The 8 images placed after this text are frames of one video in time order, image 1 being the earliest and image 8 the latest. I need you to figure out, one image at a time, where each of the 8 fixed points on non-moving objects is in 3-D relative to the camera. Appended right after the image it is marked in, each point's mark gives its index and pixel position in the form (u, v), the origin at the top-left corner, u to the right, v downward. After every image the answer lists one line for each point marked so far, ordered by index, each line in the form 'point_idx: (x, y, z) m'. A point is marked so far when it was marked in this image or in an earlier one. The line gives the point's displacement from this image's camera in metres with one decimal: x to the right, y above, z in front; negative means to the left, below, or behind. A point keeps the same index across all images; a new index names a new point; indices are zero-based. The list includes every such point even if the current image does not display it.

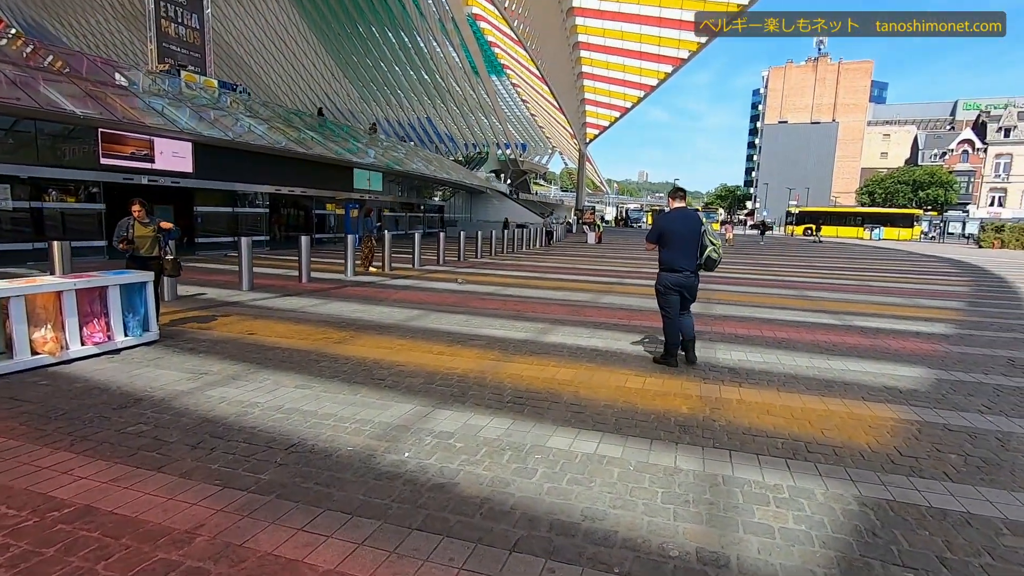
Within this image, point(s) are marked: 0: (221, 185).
0: (-9.7, +3.4, +18.0) m
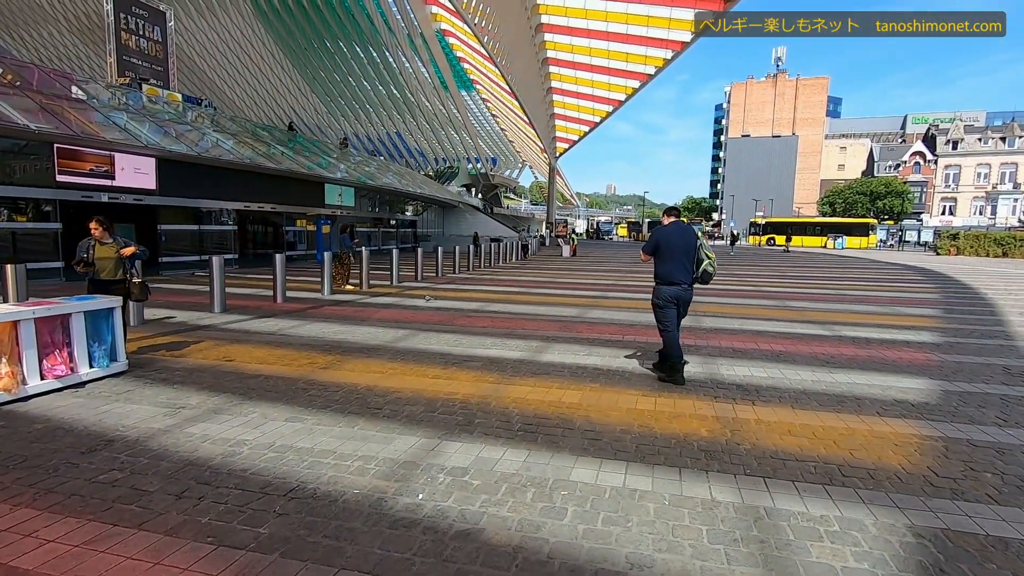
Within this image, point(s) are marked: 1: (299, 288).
0: (-10.4, +2.7, +17.3) m
1: (-5.3, 0.0, +13.4) m
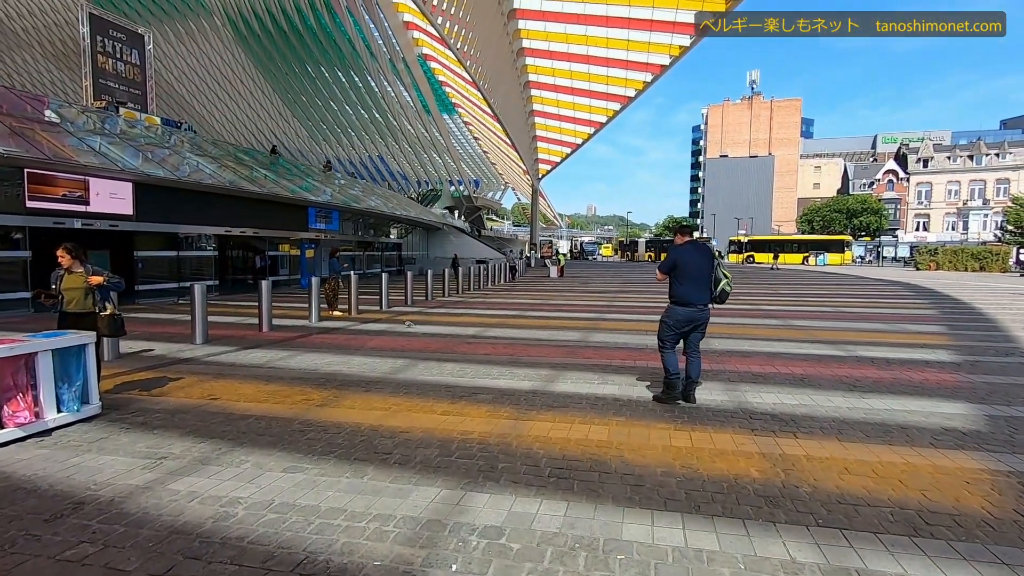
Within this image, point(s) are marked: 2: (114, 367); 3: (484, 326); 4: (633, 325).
0: (-10.7, +1.9, +16.6) m
1: (-5.4, -0.7, +12.9) m
2: (-5.5, -1.1, +7.5) m
3: (-0.6, -0.8, +11.5) m
4: (+2.6, -0.8, +11.7) m
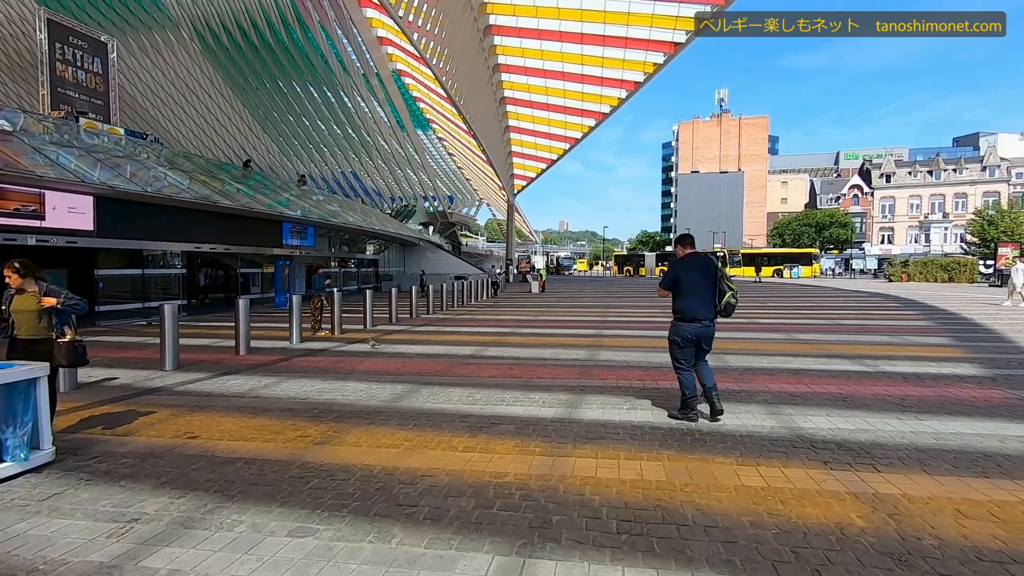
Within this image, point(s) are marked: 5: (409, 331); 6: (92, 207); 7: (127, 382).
0: (-11.0, +1.3, +15.5) m
1: (-5.5, -1.1, +11.9) m
2: (-5.4, -1.4, +6.6) m
3: (-0.7, -1.1, +10.9) m
4: (+2.5, -1.1, +11.2) m
5: (-2.6, -1.1, +13.5) m
6: (-11.2, +2.1, +14.4) m
7: (-5.5, -1.3, +7.7) m
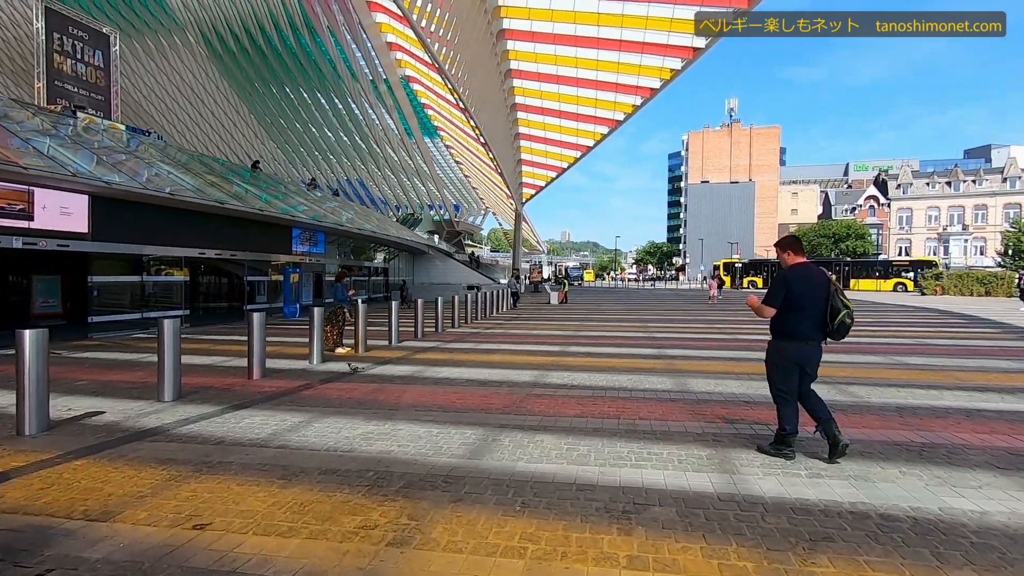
0: (-9.9, +1.0, +13.9) m
1: (-4.5, -1.3, +10.3) m
2: (-4.4, -1.5, +4.9) m
3: (+0.4, -1.4, +9.2) m
4: (+3.6, -1.3, +9.5) m
5: (-1.6, -1.3, +11.9) m
6: (-10.1, +1.9, +12.9) m
7: (-4.4, -1.5, +6.0) m
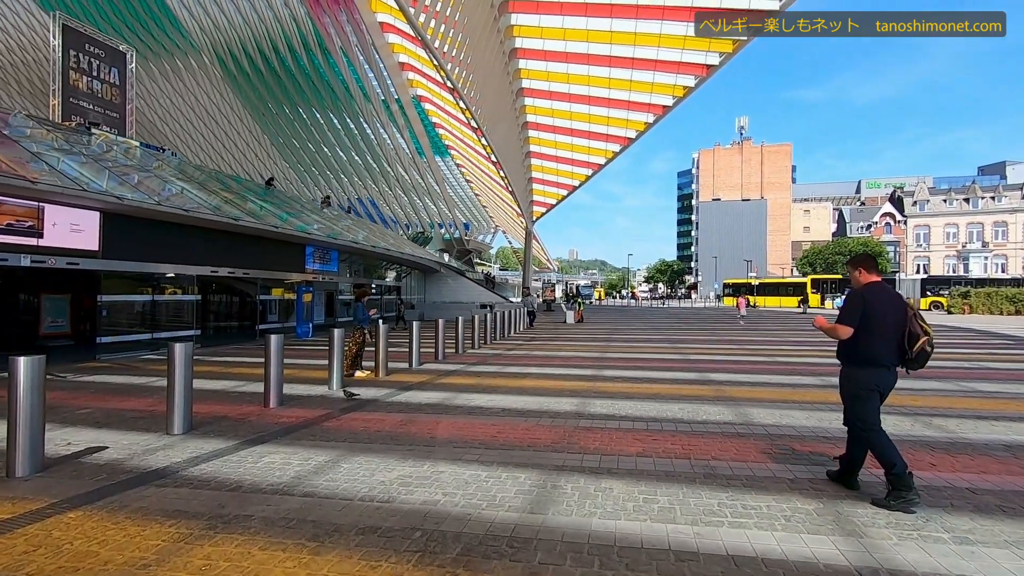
0: (-9.3, +0.5, +13.4) m
1: (-3.9, -1.7, +9.6) m
2: (-3.8, -1.7, +4.3) m
3: (+0.9, -1.7, +8.5) m
4: (+4.1, -1.7, +8.7) m
5: (-1.0, -1.8, +11.2) m
6: (-9.5, +1.5, +12.4) m
7: (-3.9, -1.7, +5.4) m
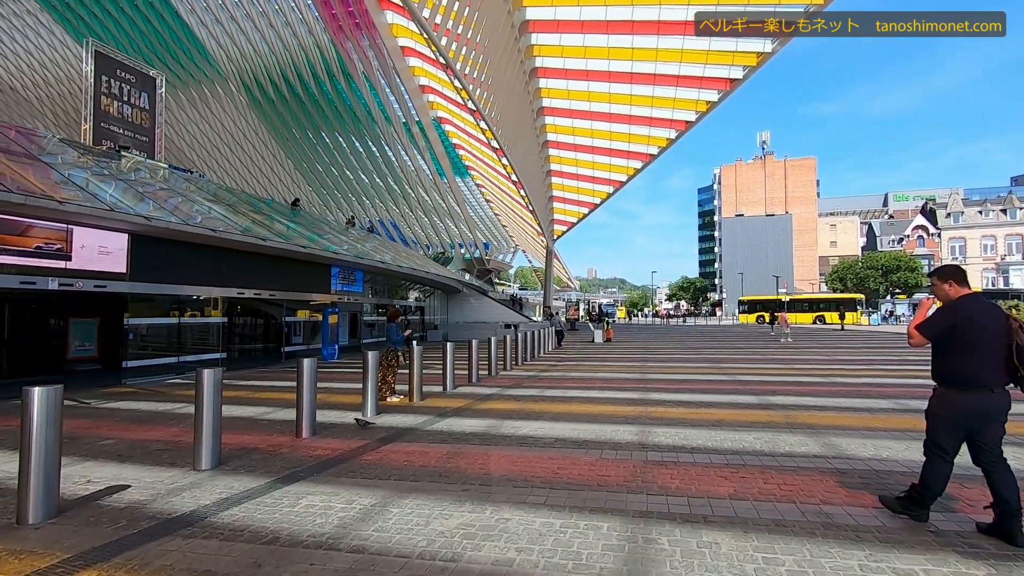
0: (-8.4, 0.0, +13.1) m
1: (-3.1, -2.0, +9.1) m
2: (-3.3, -1.8, +3.7) m
3: (+1.6, -1.9, +7.7) m
4: (+4.8, -1.9, +7.9) m
5: (-0.1, -2.1, +10.5) m
6: (-8.7, +1.0, +12.1) m
7: (-3.3, -1.9, +4.8) m
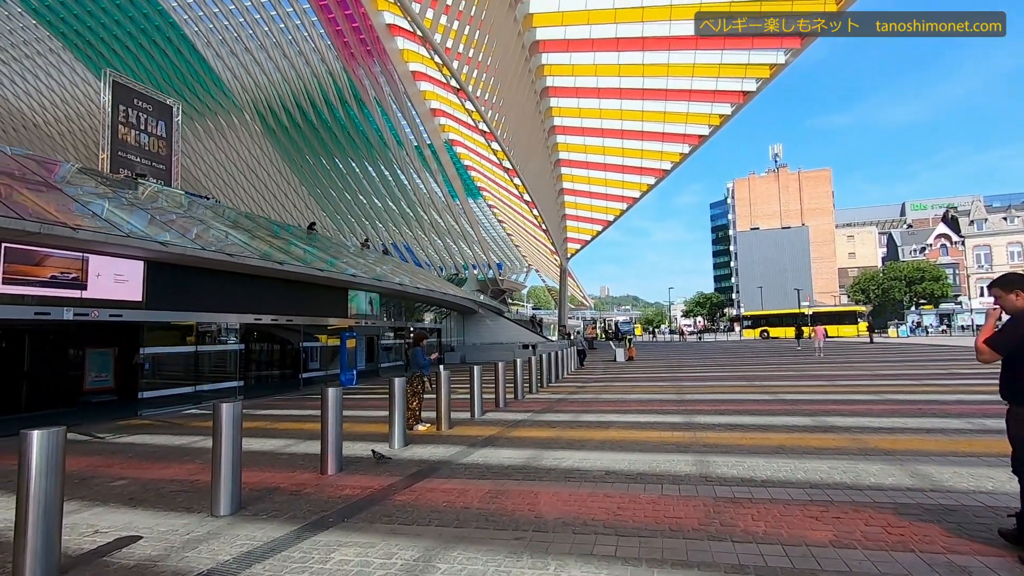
0: (-7.8, -0.7, +12.7) m
1: (-2.5, -2.4, +8.5) m
2: (-2.8, -2.0, +3.2) m
3: (+2.2, -2.1, +7.1) m
4: (+5.4, -2.0, +7.1) m
5: (+0.5, -2.5, +9.9) m
6: (-8.1, +0.3, +11.8) m
7: (-2.8, -2.1, +4.2) m
